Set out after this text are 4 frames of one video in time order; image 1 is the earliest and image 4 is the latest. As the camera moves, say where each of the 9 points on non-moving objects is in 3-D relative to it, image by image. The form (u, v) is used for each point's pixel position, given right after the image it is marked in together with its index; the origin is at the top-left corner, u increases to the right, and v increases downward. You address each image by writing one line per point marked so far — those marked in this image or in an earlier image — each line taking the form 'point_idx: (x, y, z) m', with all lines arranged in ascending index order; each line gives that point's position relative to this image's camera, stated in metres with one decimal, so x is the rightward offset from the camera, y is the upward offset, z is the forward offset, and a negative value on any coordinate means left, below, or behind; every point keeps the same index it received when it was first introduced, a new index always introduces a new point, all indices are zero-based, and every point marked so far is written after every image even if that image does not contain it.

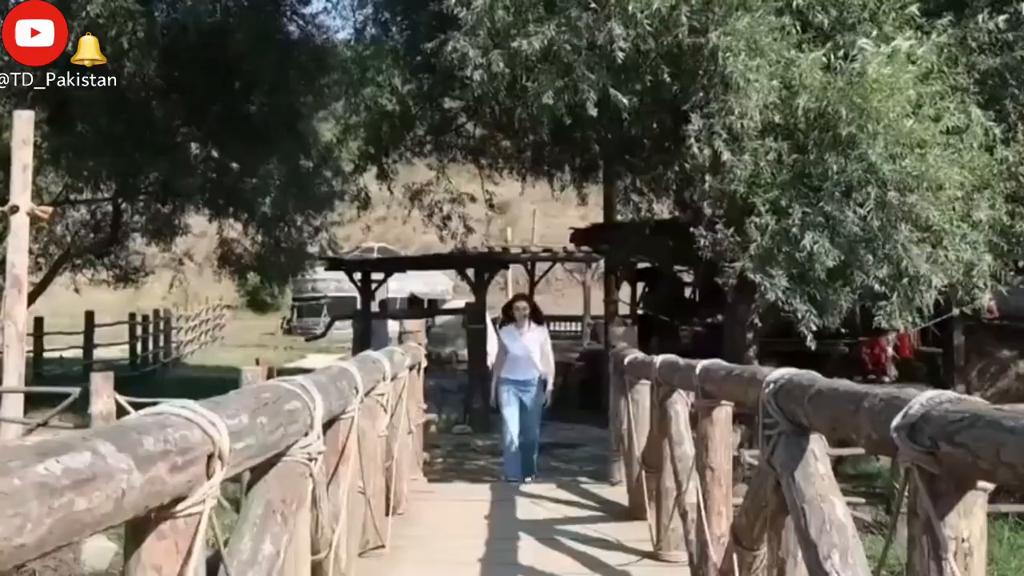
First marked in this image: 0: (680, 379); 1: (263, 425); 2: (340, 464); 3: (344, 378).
0: (+0.7, -0.4, +5.1) m
1: (-0.6, -0.3, +2.8) m
2: (-0.6, -0.6, +4.3) m
3: (-0.6, -0.3, +4.4) m
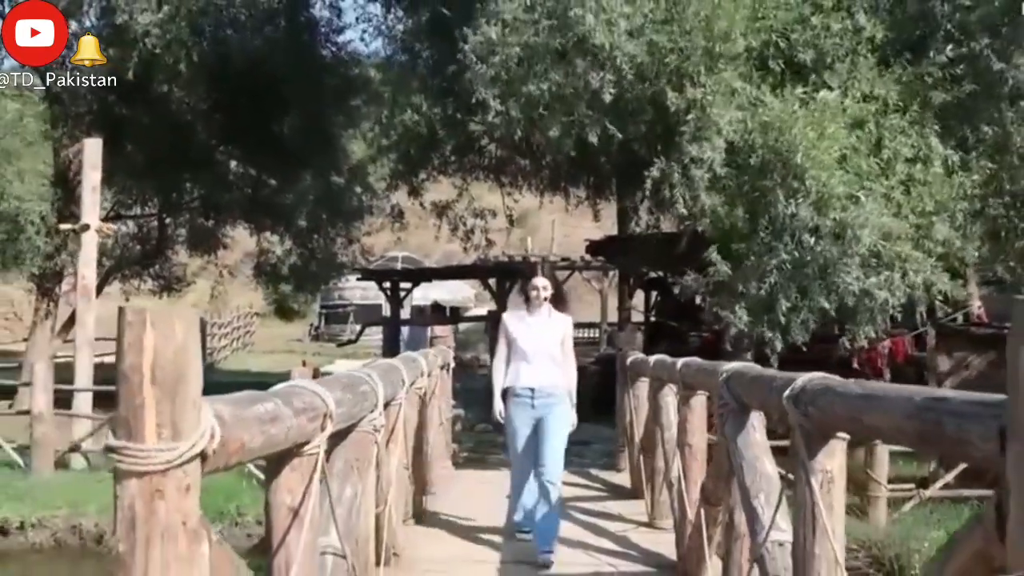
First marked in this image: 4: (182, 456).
0: (+0.8, -0.5, +6.2) m
1: (-0.5, -0.4, +3.9) m
2: (-0.6, -0.7, +5.4) m
3: (-0.5, -0.4, +5.5) m
4: (-0.6, -0.3, +2.1) m
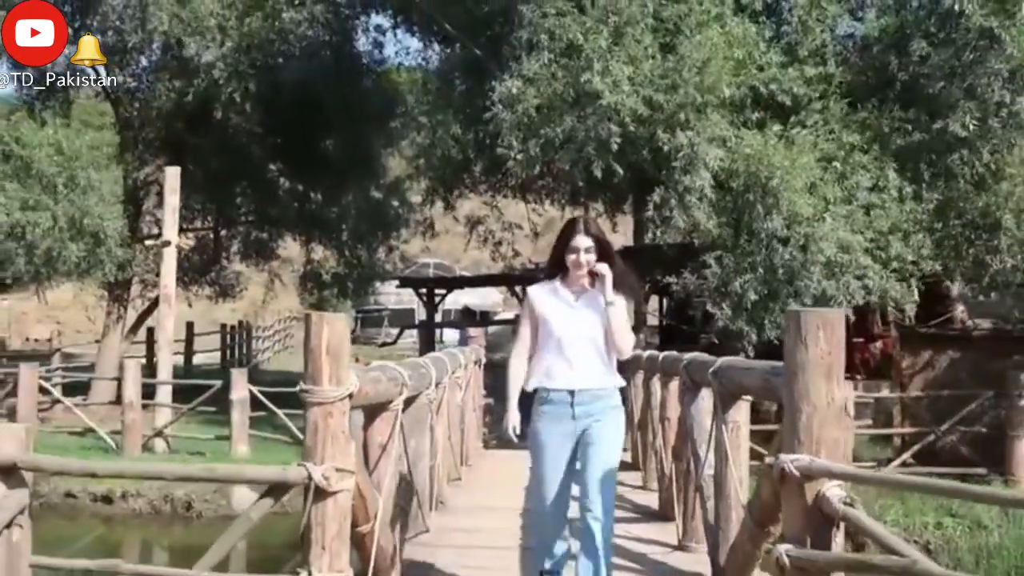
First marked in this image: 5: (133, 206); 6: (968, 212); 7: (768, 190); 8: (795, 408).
0: (+1.0, -0.5, +7.9) m
1: (-0.5, -0.4, +5.6) m
2: (-0.4, -0.8, +7.1) m
3: (-0.4, -0.5, +7.2) m
4: (-0.6, -0.4, +3.8) m
5: (-5.2, +1.1, +16.2) m
6: (+4.2, +0.7, +10.7) m
7: (+2.2, +0.8, +10.1) m
8: (+0.8, -0.4, +3.5) m
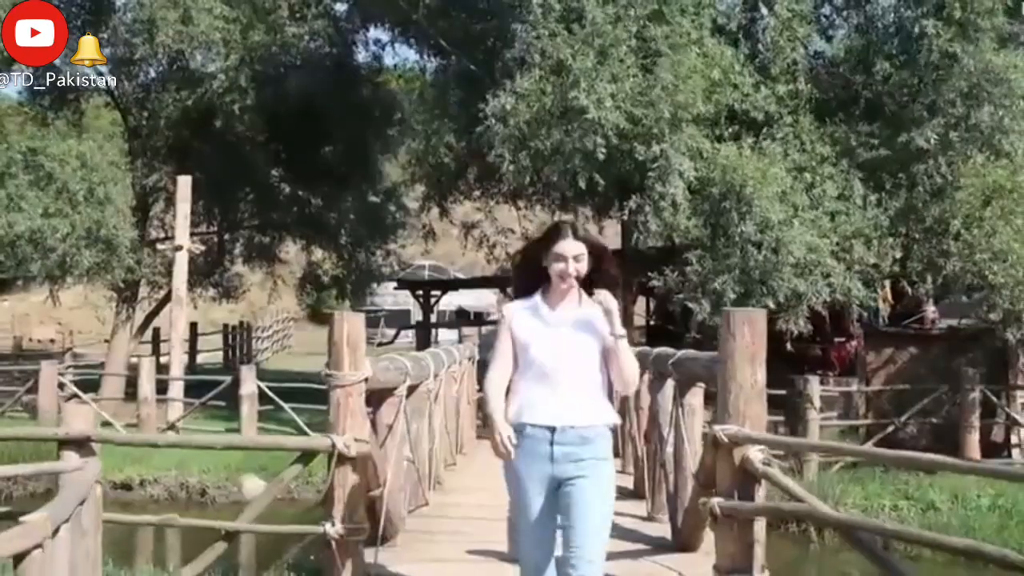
0: (+0.9, -0.5, +8.7) m
1: (-0.5, -0.4, +6.5) m
2: (-0.5, -0.8, +8.0) m
3: (-0.5, -0.5, +8.1) m
4: (-0.6, -0.4, +4.6) m
5: (-5.4, +1.1, +17.0) m
6: (+4.1, +0.7, +11.5) m
7: (+2.1, +0.8, +11.0) m
8: (+0.8, -0.4, +4.4) m
